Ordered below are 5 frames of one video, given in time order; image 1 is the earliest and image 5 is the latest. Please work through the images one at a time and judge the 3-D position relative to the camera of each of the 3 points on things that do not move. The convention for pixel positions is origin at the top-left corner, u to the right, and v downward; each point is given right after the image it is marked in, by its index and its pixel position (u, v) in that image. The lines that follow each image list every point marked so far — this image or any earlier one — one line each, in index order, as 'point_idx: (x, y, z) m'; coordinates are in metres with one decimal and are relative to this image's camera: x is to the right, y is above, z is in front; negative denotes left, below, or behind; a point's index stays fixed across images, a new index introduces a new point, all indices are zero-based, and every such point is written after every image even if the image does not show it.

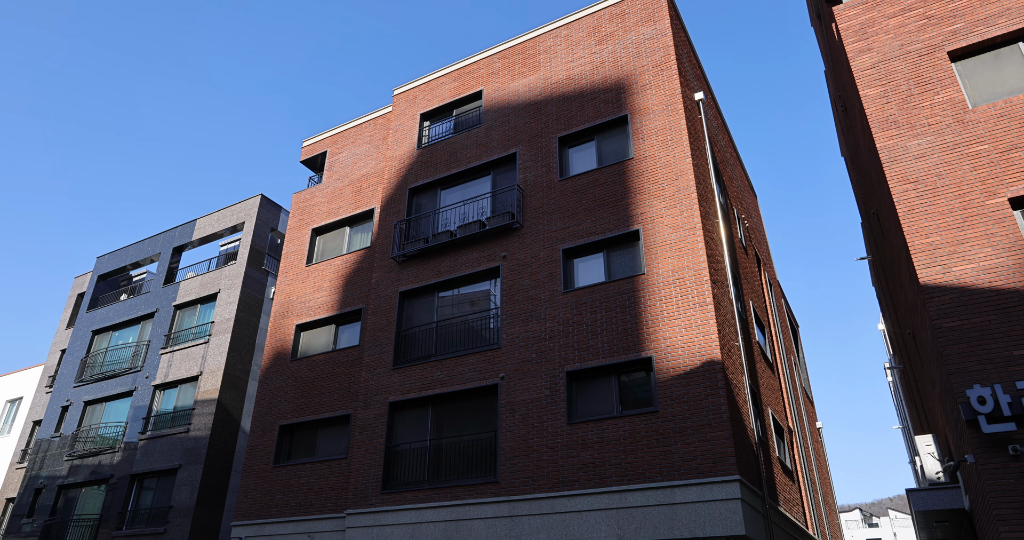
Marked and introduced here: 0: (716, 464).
0: (+3.9, -3.8, +13.7) m
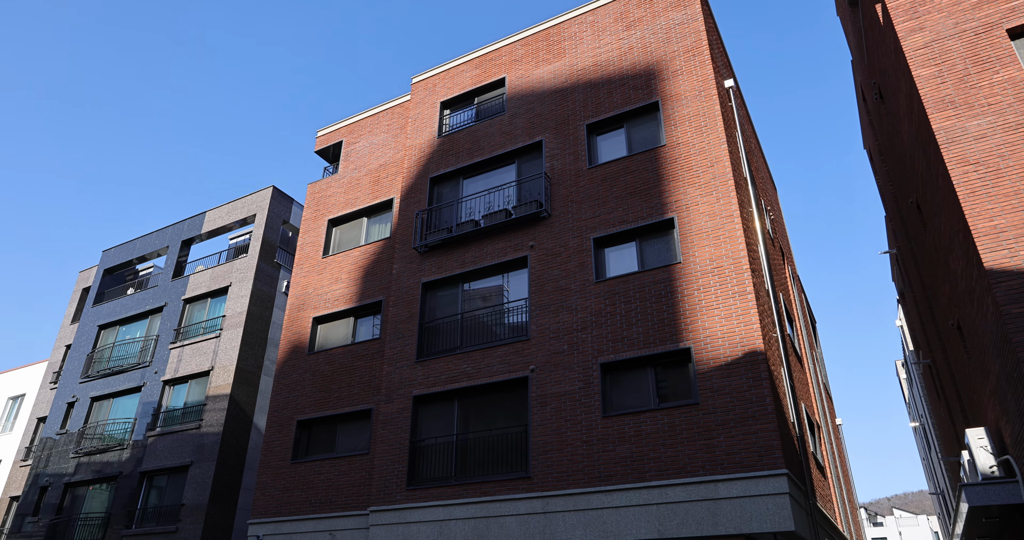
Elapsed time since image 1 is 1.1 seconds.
0: (+4.6, -3.5, +13.2) m
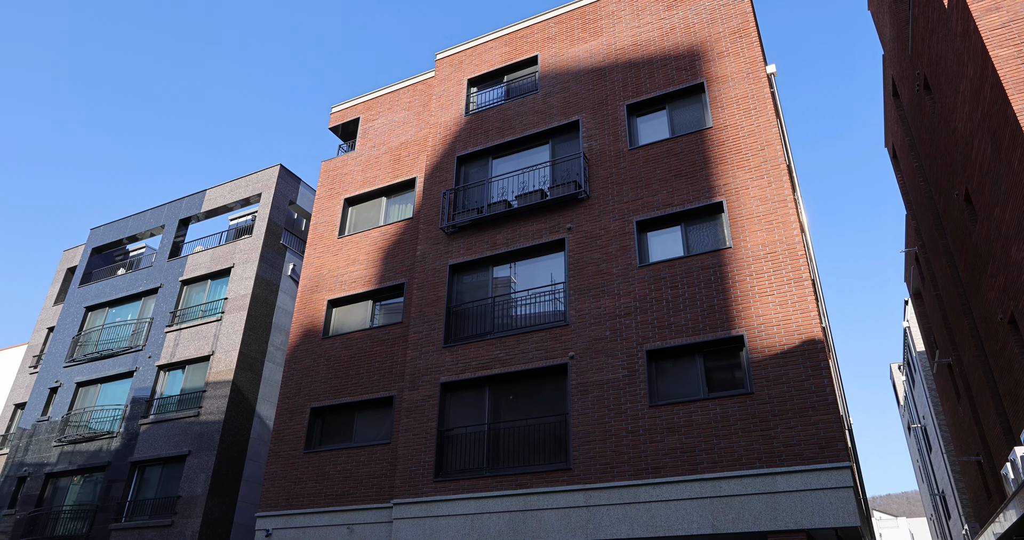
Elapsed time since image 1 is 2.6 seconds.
0: (+5.6, -3.2, +12.7) m
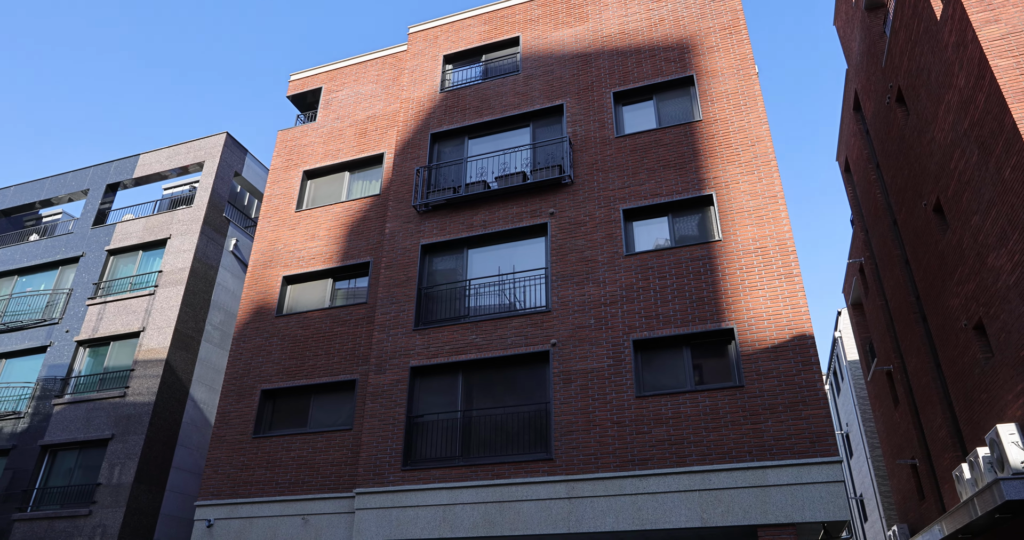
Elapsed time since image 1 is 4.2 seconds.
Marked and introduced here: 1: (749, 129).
0: (+5.4, -3.1, +12.6) m
1: (+5.3, +3.2, +15.9) m
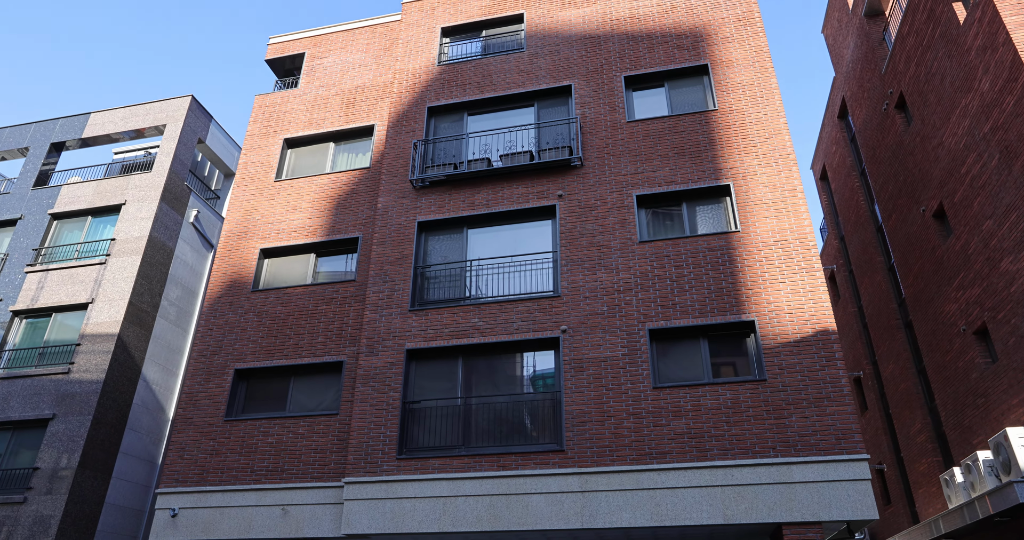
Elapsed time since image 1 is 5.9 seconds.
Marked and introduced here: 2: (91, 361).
0: (+5.7, -3.0, +12.3) m
1: (+5.6, +3.3, +15.6) m
2: (-10.9, -2.3, +18.3) m
